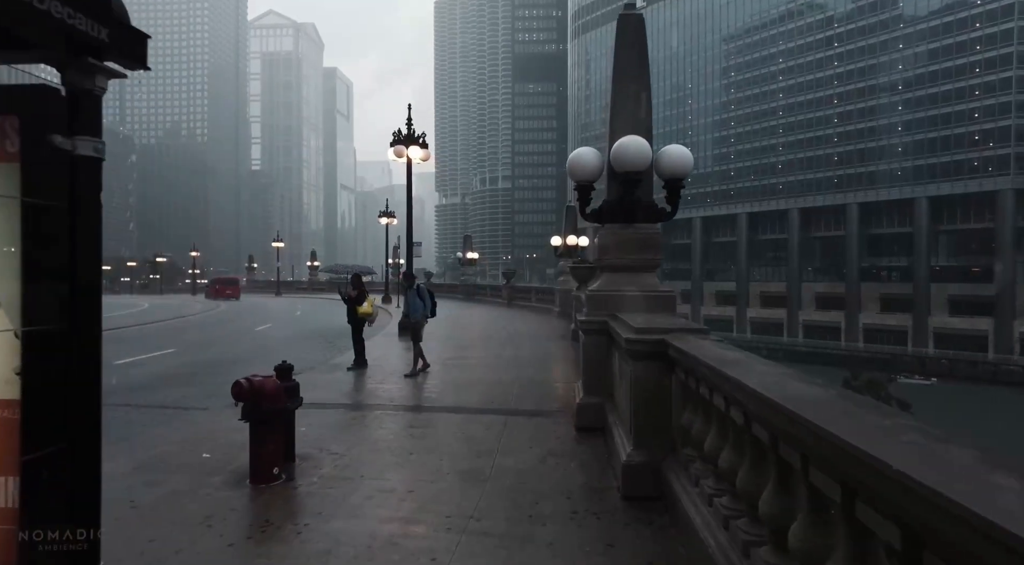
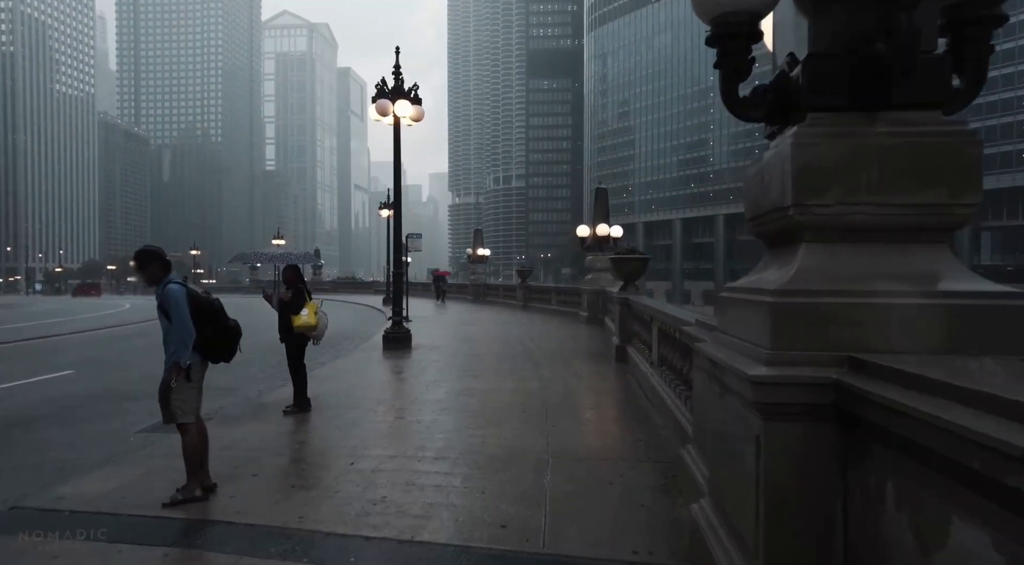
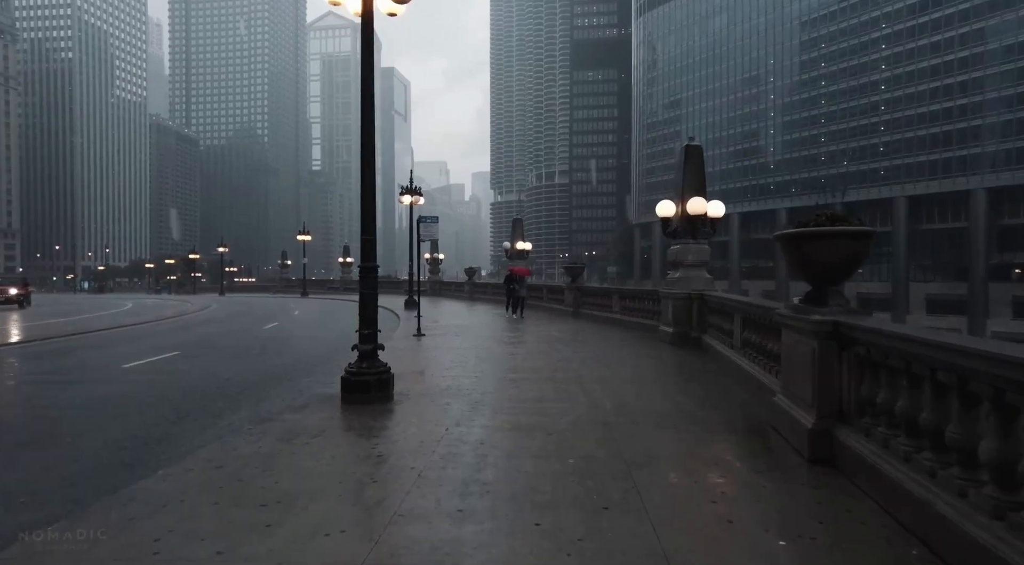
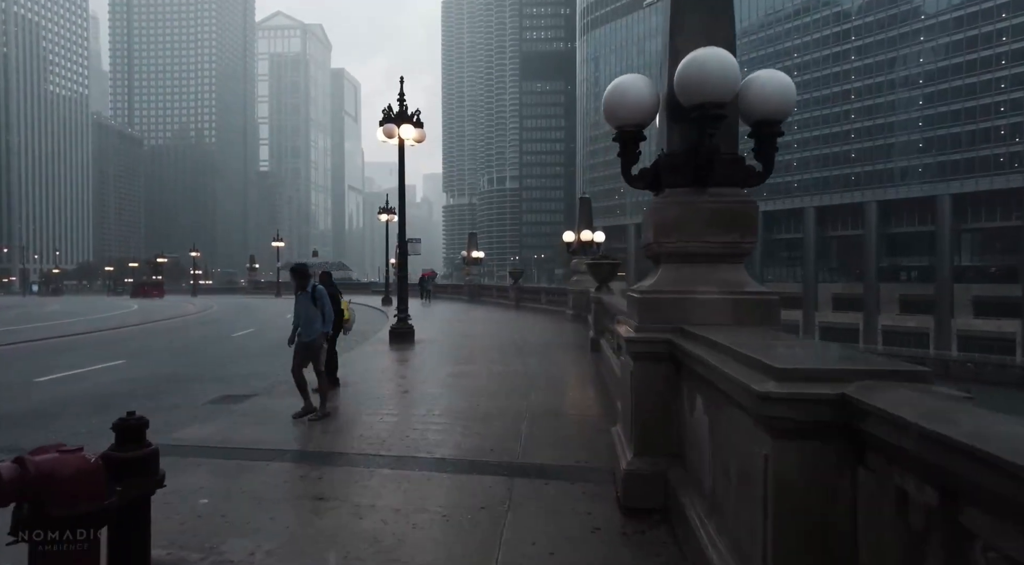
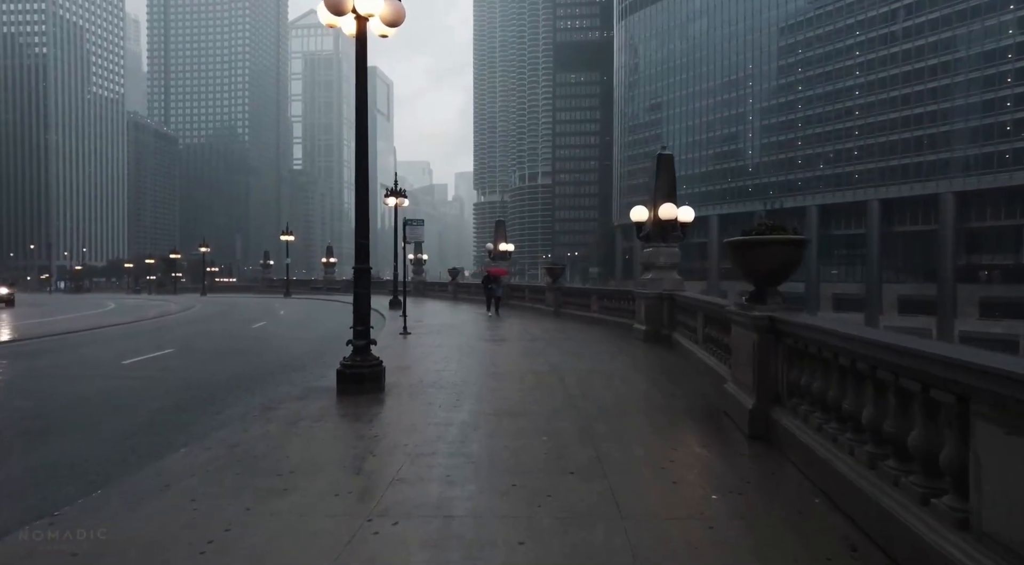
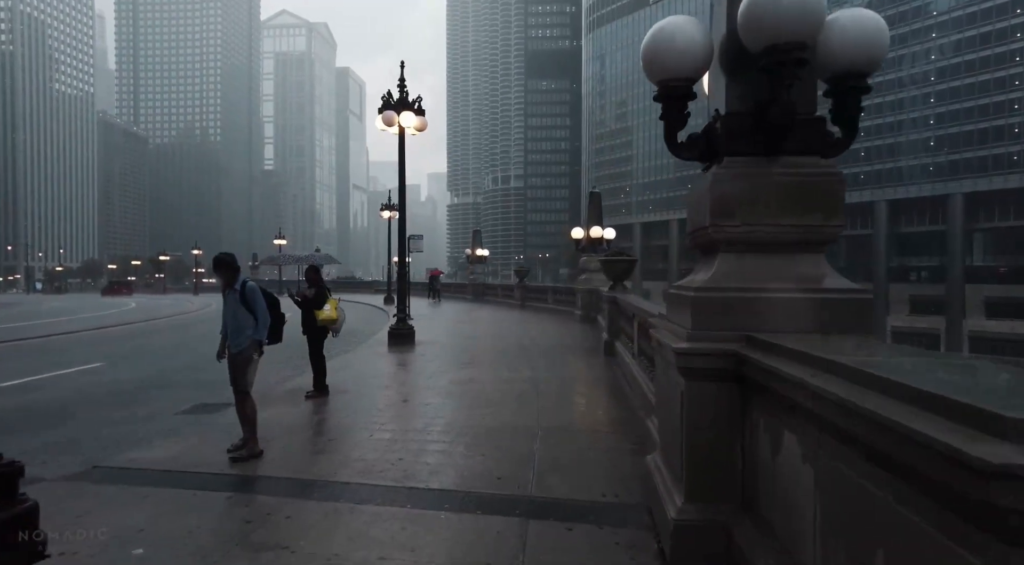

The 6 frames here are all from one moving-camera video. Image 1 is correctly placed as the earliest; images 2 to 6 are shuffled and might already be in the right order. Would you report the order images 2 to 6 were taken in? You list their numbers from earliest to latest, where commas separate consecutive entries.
4, 6, 2, 5, 3
